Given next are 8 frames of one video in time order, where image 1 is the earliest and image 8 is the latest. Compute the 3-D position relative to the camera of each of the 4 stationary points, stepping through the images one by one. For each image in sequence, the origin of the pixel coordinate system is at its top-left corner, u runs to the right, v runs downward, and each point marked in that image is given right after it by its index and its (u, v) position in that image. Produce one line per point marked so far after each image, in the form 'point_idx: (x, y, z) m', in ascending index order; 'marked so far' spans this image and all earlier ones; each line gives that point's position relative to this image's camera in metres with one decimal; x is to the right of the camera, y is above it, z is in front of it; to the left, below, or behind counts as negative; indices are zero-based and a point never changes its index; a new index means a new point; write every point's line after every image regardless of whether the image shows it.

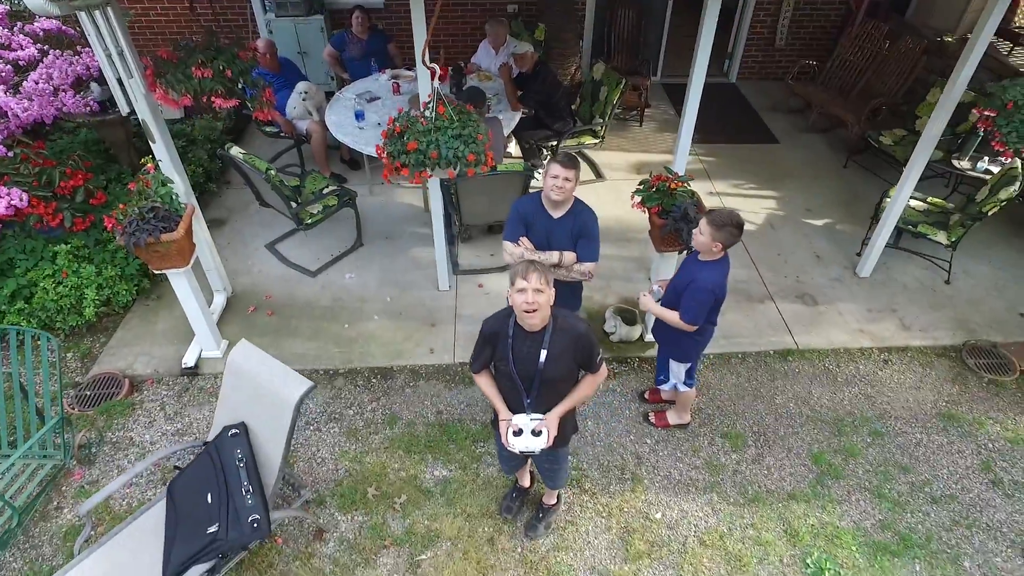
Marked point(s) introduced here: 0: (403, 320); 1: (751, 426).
0: (-0.5, -0.1, +3.8) m
1: (+1.0, -0.5, +3.2) m
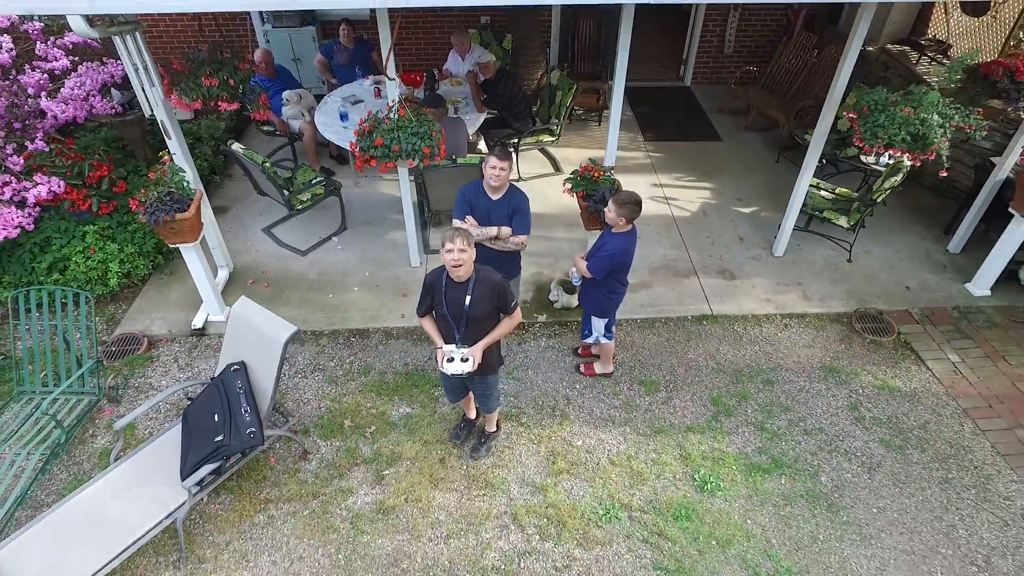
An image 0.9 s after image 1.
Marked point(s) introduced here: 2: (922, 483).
0: (-0.7, 0.0, +4.5) m
1: (+0.7, -0.4, +3.9) m
2: (+1.7, -0.8, +3.3) m
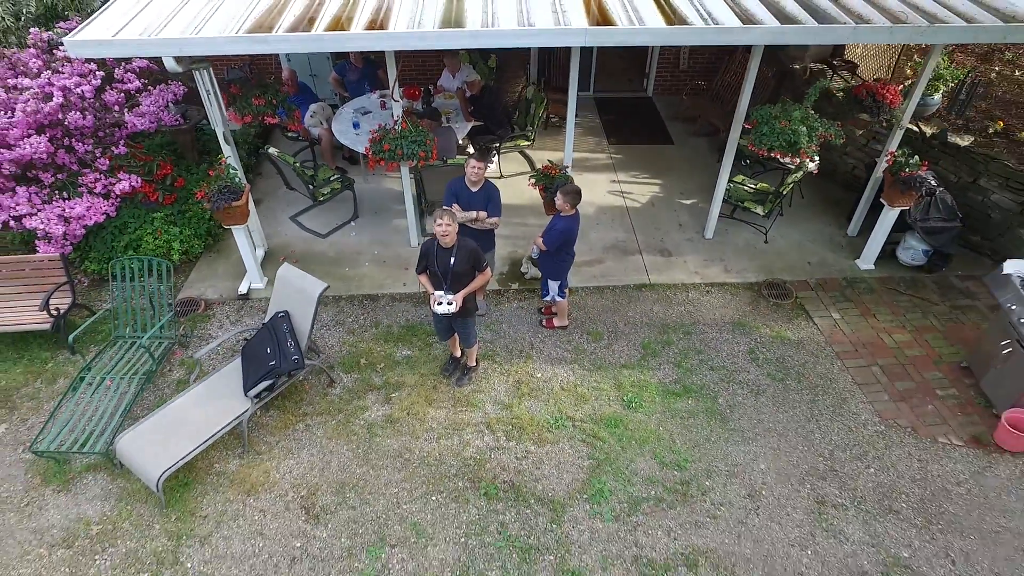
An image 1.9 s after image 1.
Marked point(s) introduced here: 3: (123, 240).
0: (-0.9, +0.2, +5.6) m
1: (+0.6, -0.2, +5.0) m
2: (+1.5, -0.6, +4.4) m
3: (-2.5, +0.3, +5.2) m
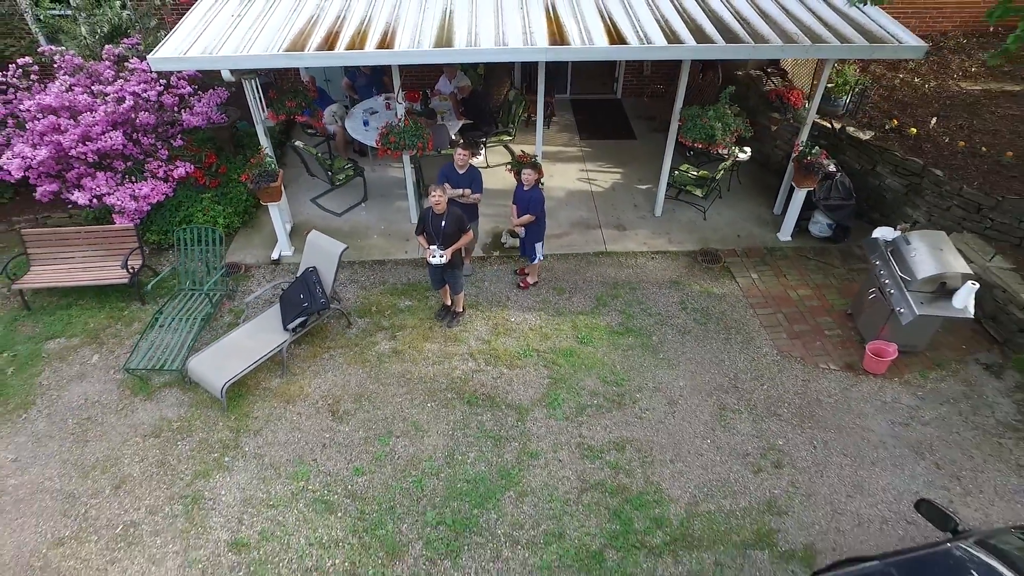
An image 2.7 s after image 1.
0: (-1.0, +0.4, +6.8) m
1: (+0.4, 0.0, +6.2) m
2: (+1.4, -0.3, +5.7) m
3: (-2.6, +0.6, +6.5) m
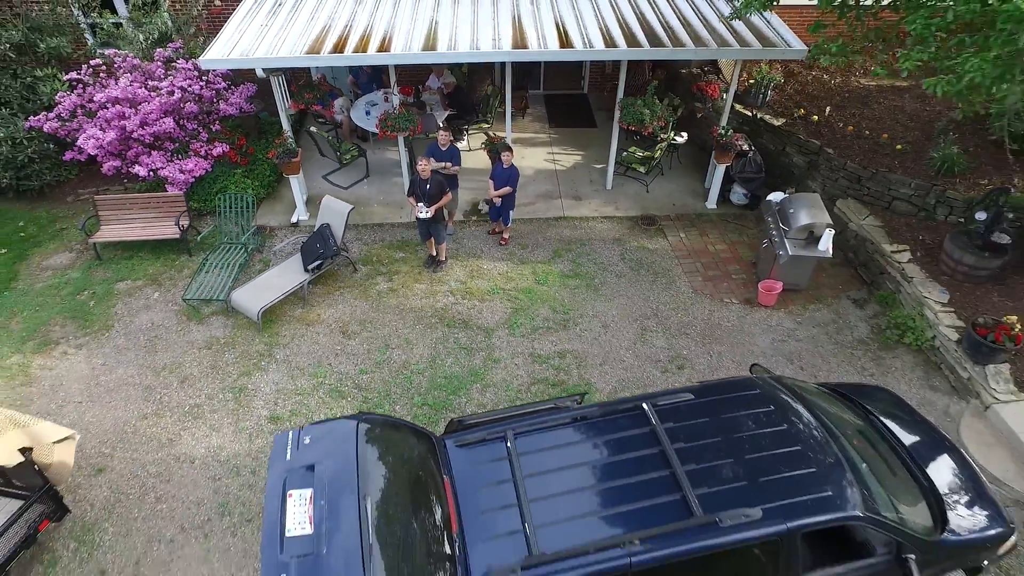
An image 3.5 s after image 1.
0: (-1.3, +0.8, +8.3) m
1: (+0.2, +0.4, +7.7) m
2: (+1.1, +0.1, +7.2) m
3: (-2.9, +1.0, +8.0) m
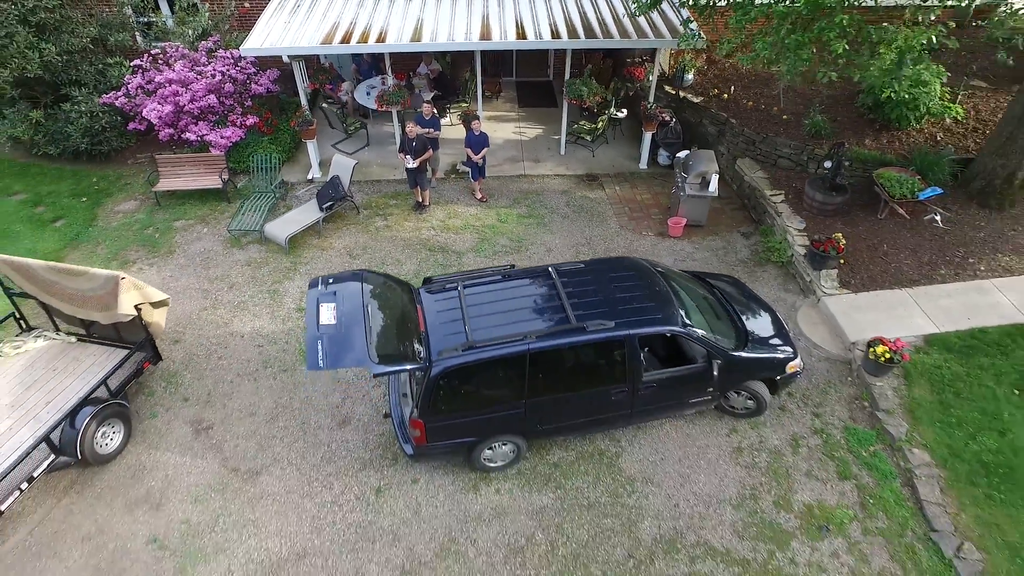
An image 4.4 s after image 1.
0: (-1.6, +1.6, +10.4) m
1: (-0.2, +1.2, +9.8) m
2: (+0.8, +0.8, +9.2) m
3: (-3.3, +1.7, +10.0) m
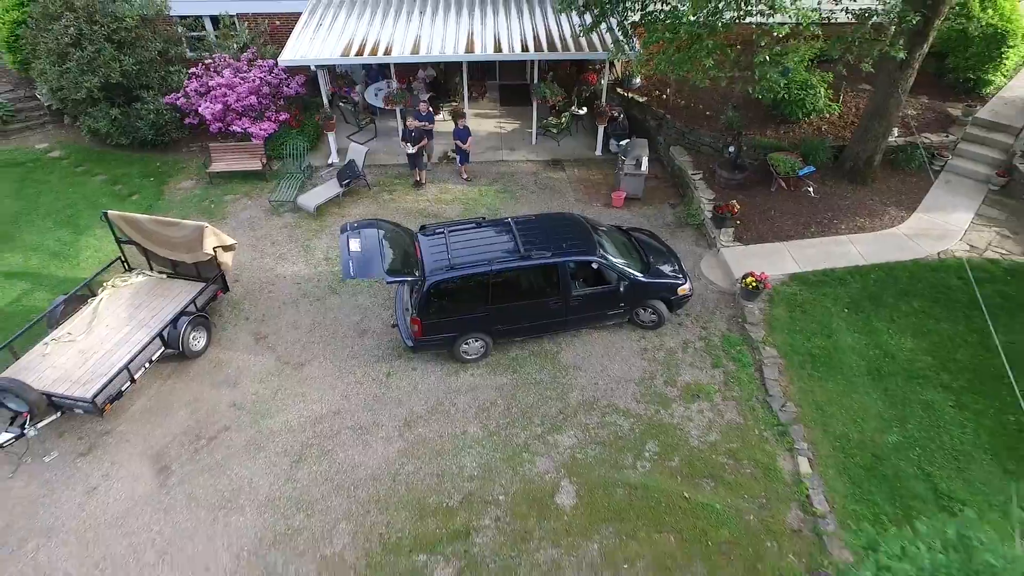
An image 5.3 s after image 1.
0: (-2.0, +2.1, +12.9) m
1: (-0.5, +1.7, +12.3) m
2: (+0.5, +1.4, +11.7) m
3: (-3.6, +2.3, +12.5) m
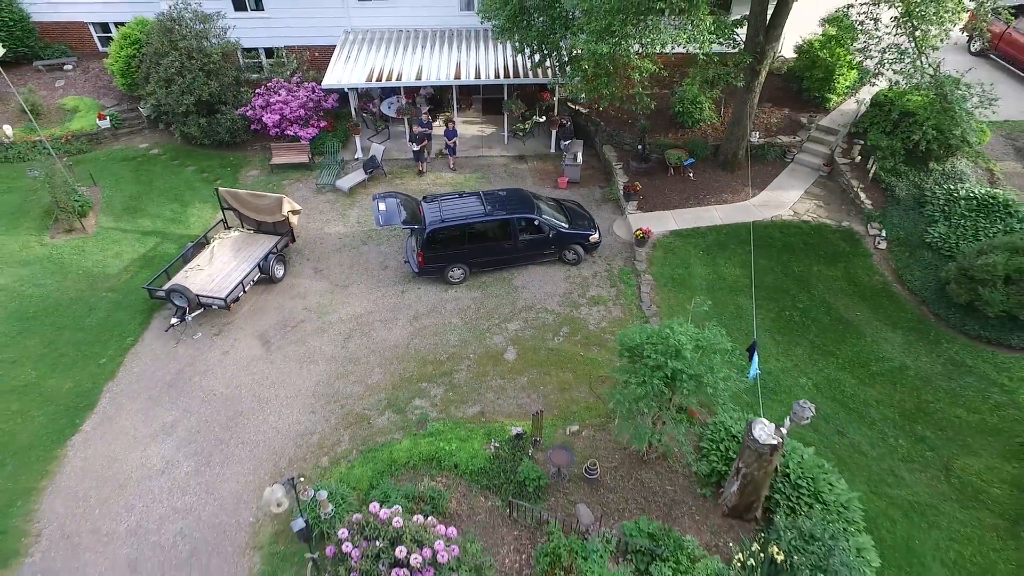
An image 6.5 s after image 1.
0: (-2.4, +3.0, +17.6) m
1: (-1.0, +2.6, +17.0) m
2: (0.0, +2.2, +16.4) m
3: (-4.1, +3.1, +17.2) m
